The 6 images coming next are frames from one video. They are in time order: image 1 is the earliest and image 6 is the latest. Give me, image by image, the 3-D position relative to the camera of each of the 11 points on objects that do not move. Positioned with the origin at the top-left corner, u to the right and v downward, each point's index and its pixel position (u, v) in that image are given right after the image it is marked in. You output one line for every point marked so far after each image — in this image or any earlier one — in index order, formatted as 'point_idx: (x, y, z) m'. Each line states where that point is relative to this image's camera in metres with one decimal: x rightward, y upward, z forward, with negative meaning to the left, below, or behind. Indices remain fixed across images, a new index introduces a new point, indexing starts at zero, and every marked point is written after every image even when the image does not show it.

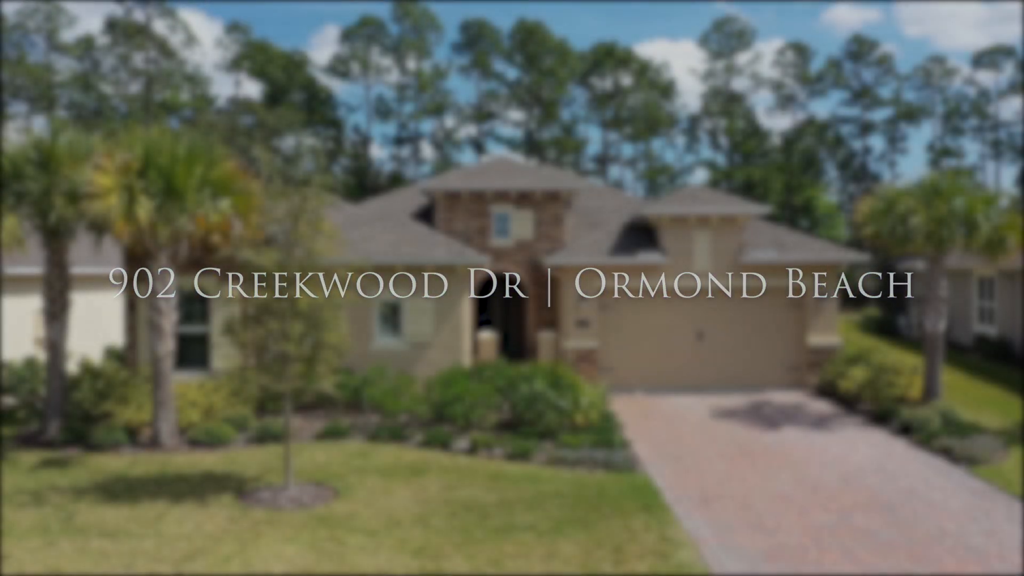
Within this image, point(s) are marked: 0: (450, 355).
0: (-1.1, -1.2, +16.3) m
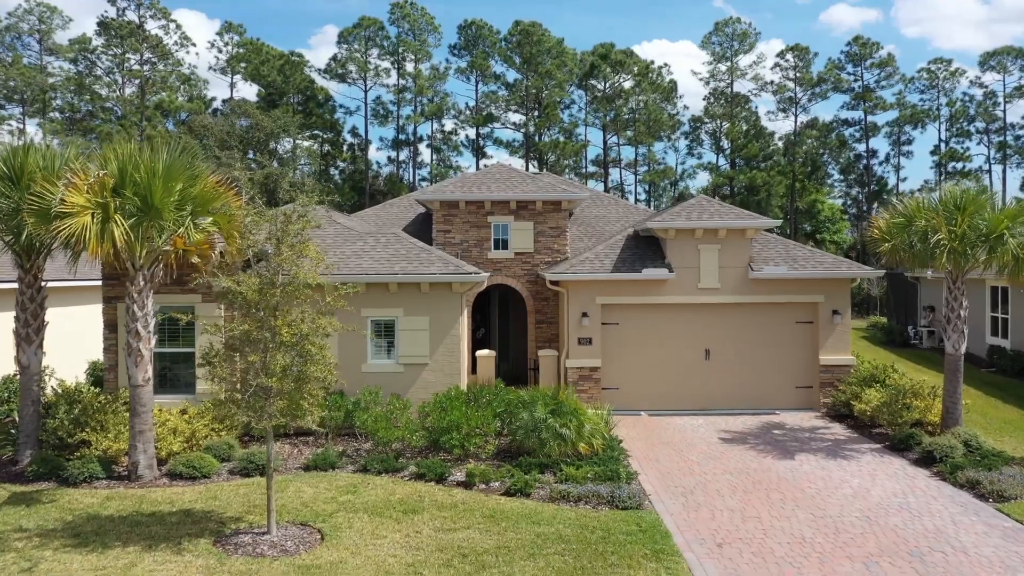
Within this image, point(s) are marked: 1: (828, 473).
0: (-1.1, -1.5, +15.5) m
1: (+4.4, -2.6, +13.2) m
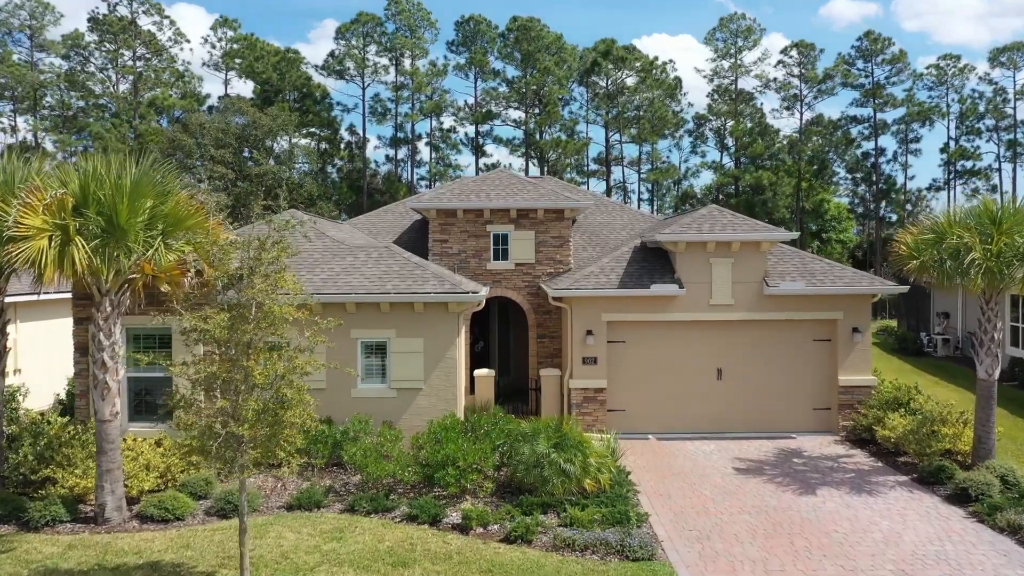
0: (-1.1, -1.8, +14.5) m
1: (+4.4, -2.9, +12.2) m
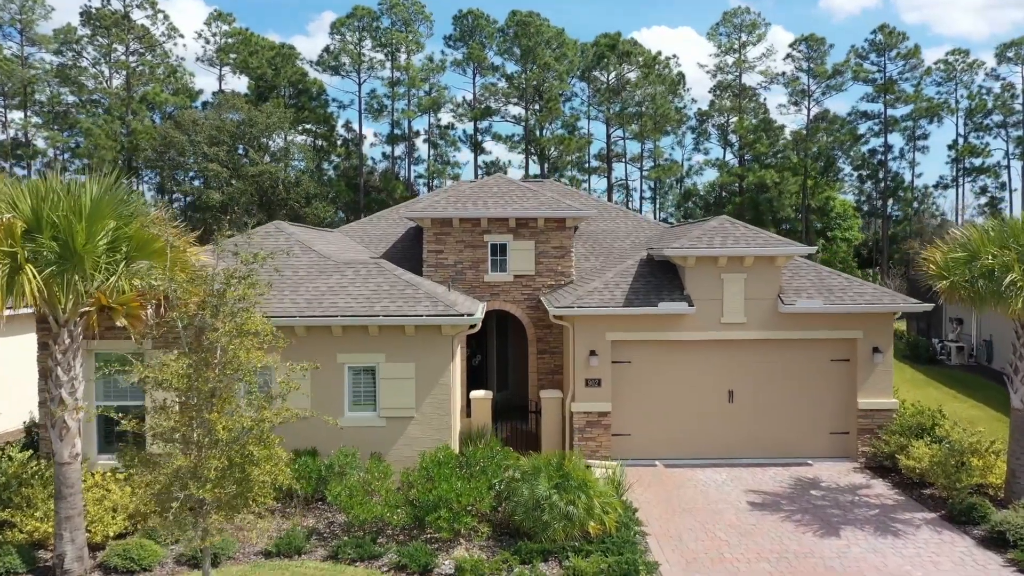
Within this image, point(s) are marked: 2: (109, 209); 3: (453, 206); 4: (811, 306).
0: (-1.1, -2.1, +13.5) m
1: (+4.4, -3.2, +11.2) m
2: (-4.3, +0.8, +10.0) m
3: (-1.1, +1.6, +18.4) m
4: (+4.8, -0.3, +15.2) m
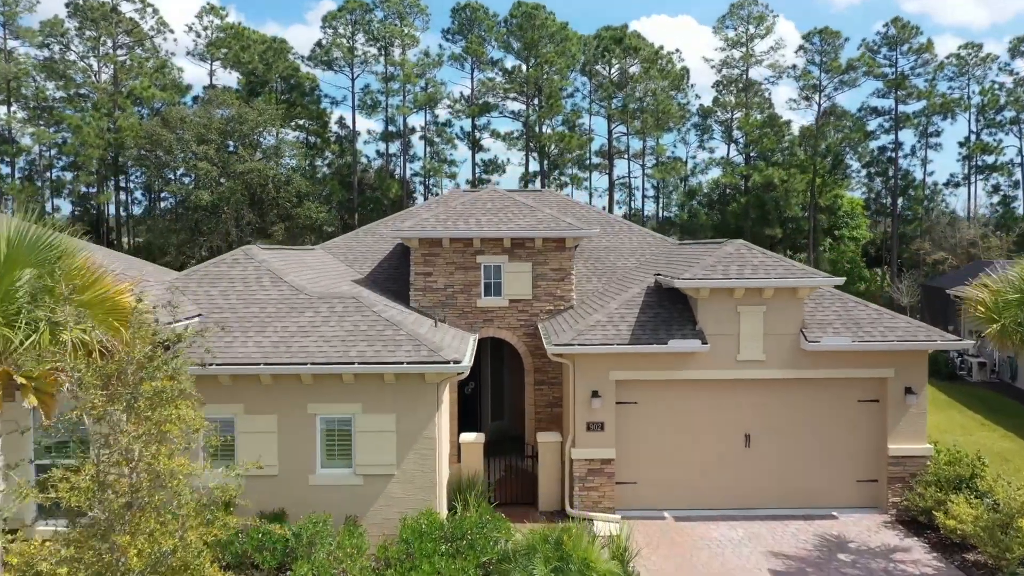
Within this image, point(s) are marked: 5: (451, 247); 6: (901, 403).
0: (-1.2, -2.6, +12.0) m
1: (+4.3, -3.8, +9.7) m
2: (-4.4, +0.3, +8.5) m
3: (-1.2, +1.1, +16.9) m
4: (+4.7, -0.8, +13.7) m
5: (-1.1, +0.7, +17.1) m
6: (+5.8, -1.7, +14.0) m
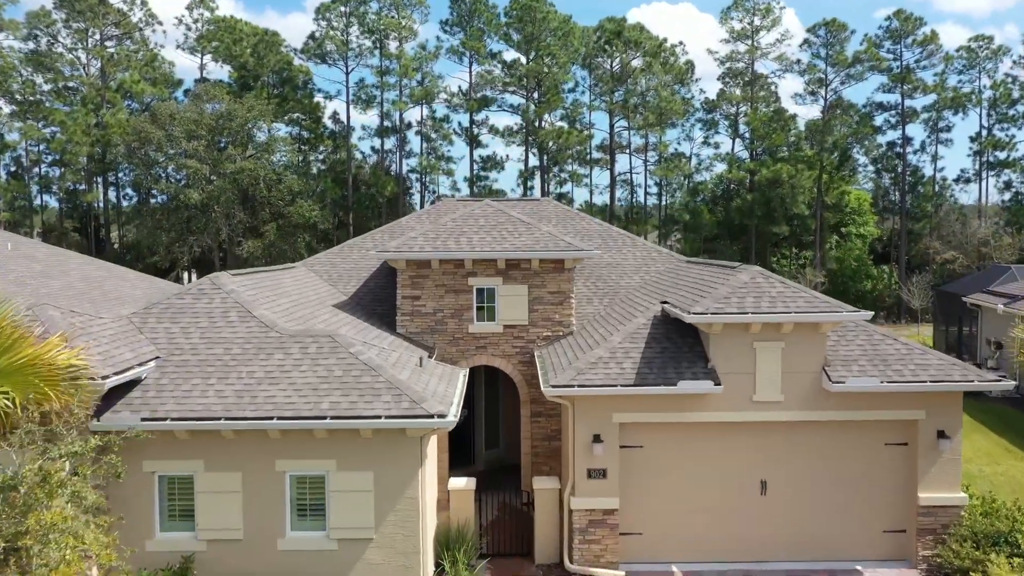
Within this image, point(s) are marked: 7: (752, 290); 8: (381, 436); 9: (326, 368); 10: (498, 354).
0: (-1.3, -3.1, +10.8) m
1: (+4.2, -4.3, +8.5) m
2: (-4.5, -0.3, +7.2) m
3: (-1.3, +0.7, +15.6) m
4: (+4.6, -1.3, +12.4) m
5: (-1.2, +0.3, +15.8) m
6: (+5.7, -2.2, +12.8) m
7: (+3.3, 0.0, +12.9) m
8: (-1.5, -1.7, +10.7) m
9: (-2.2, -0.9, +11.3) m
10: (-0.2, -1.1, +16.0) m
